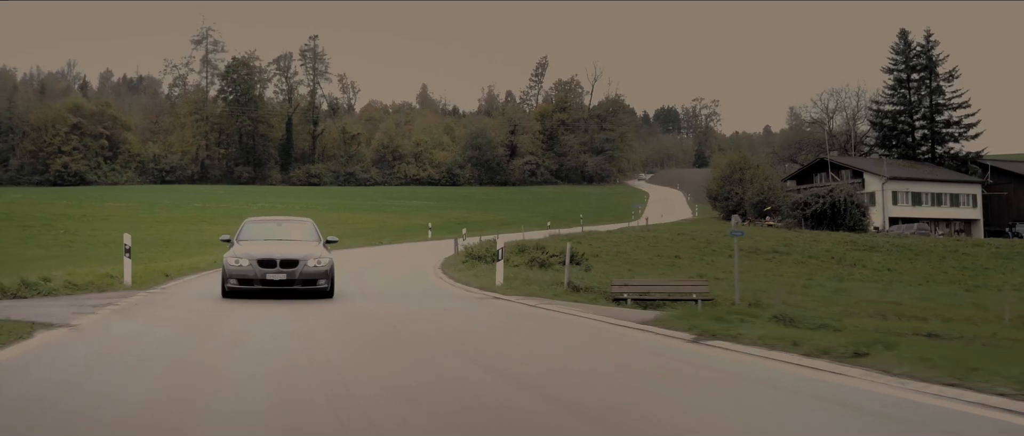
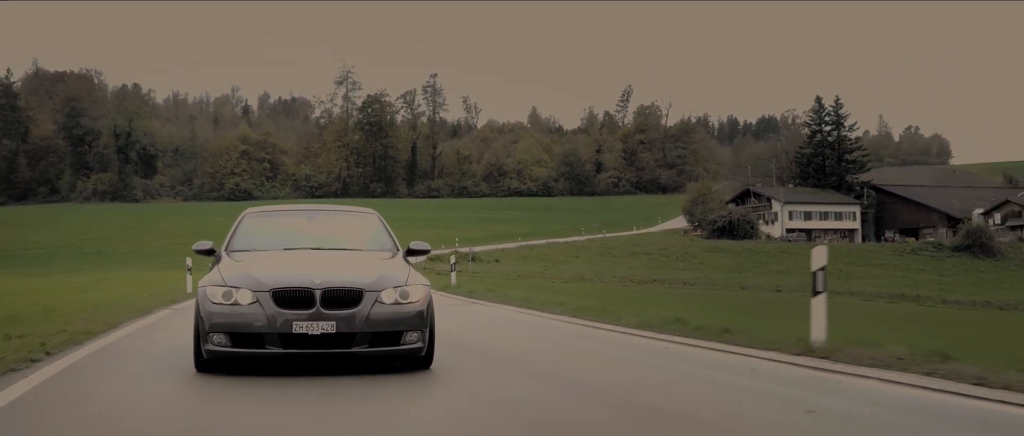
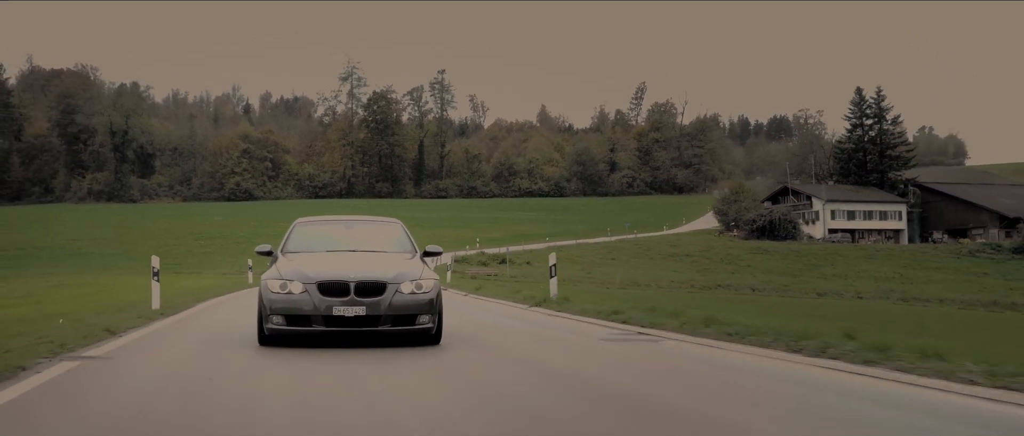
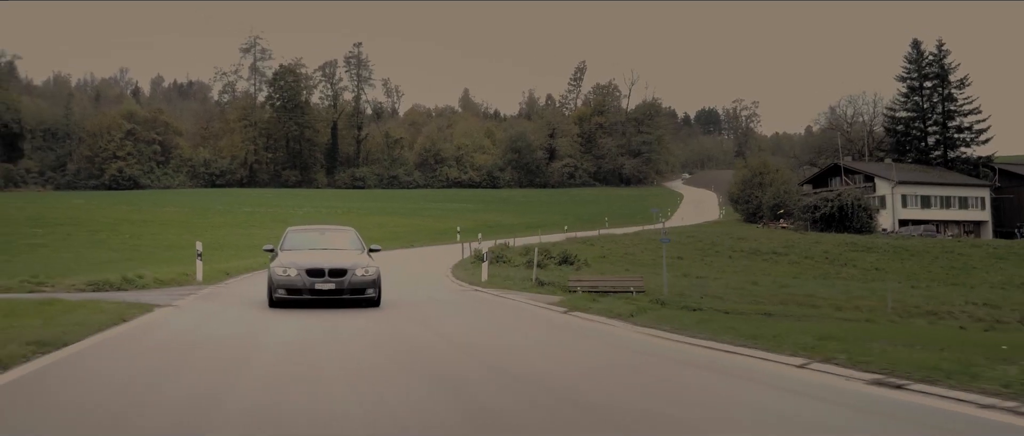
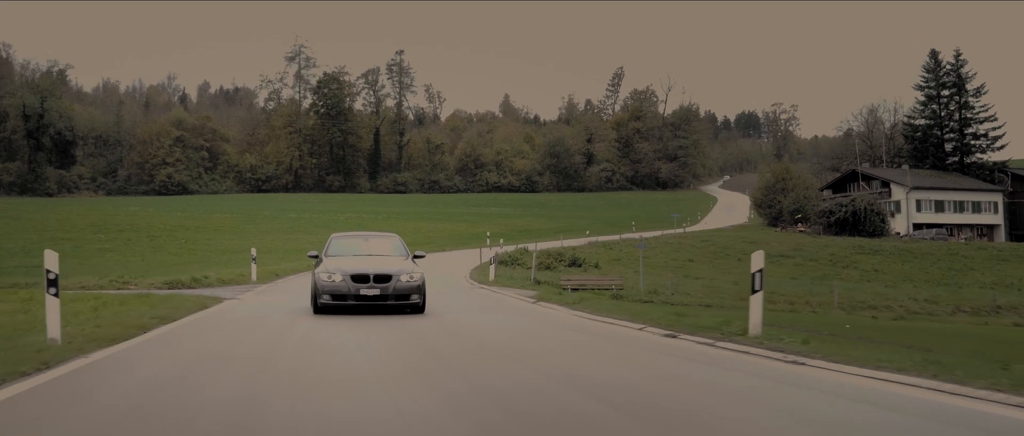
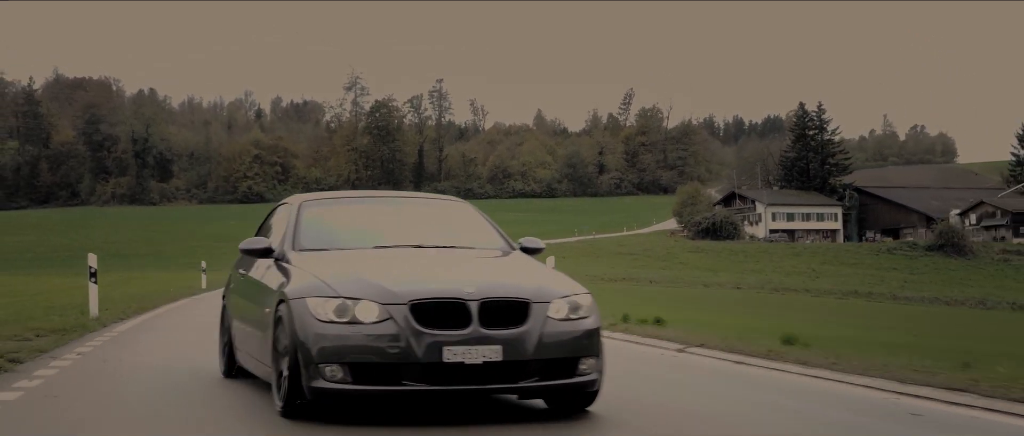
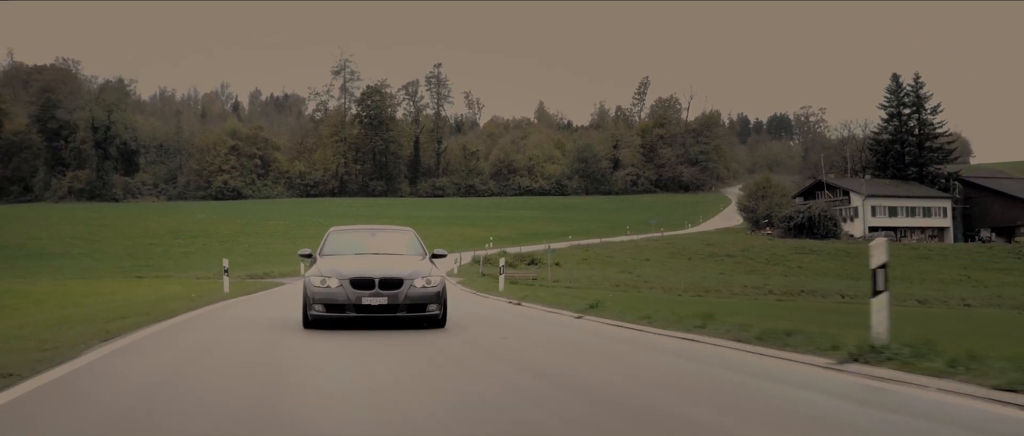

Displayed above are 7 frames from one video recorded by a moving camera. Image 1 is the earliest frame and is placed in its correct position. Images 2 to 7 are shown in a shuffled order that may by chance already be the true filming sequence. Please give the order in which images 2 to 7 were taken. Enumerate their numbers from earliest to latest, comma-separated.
4, 5, 7, 3, 2, 6
